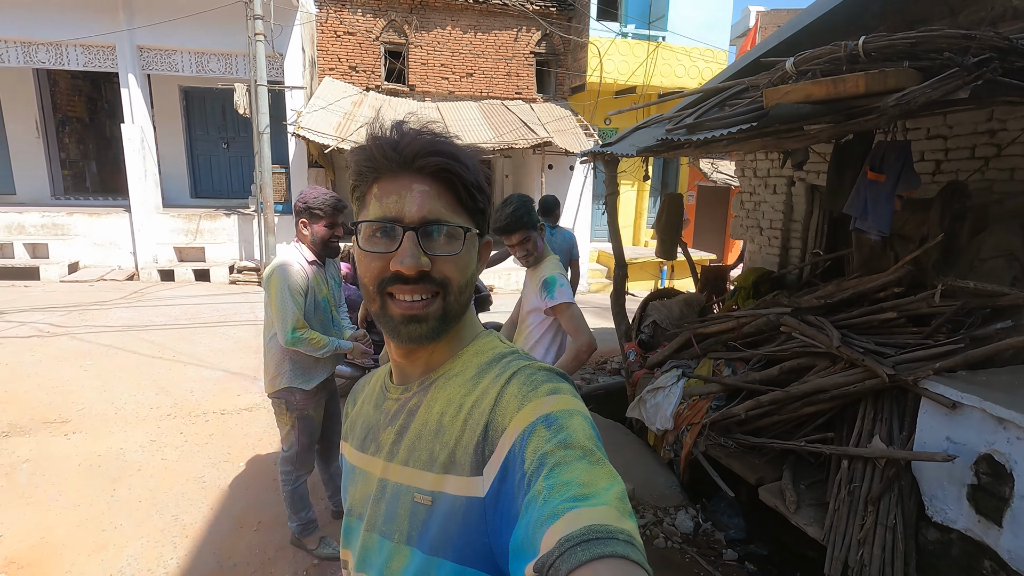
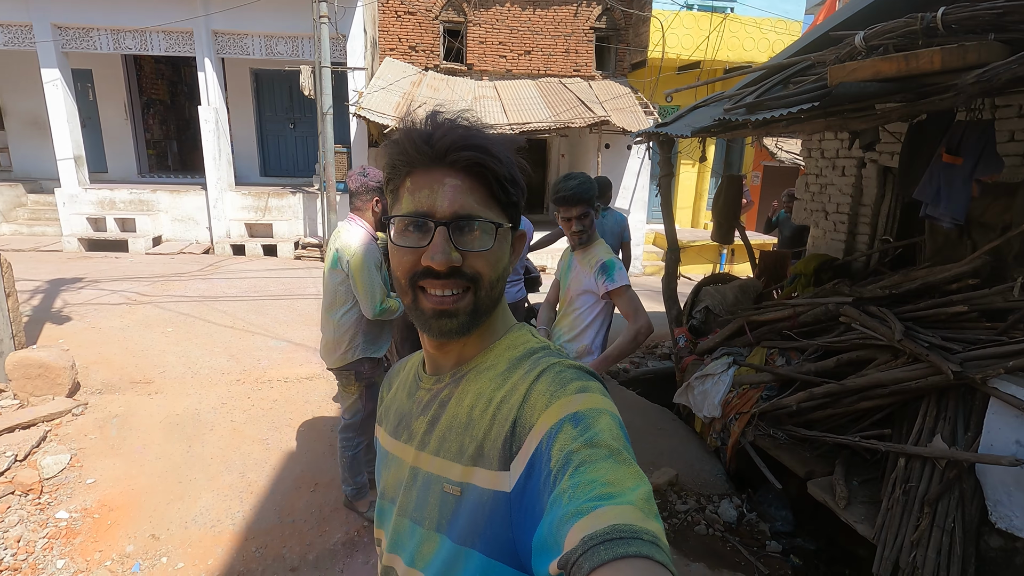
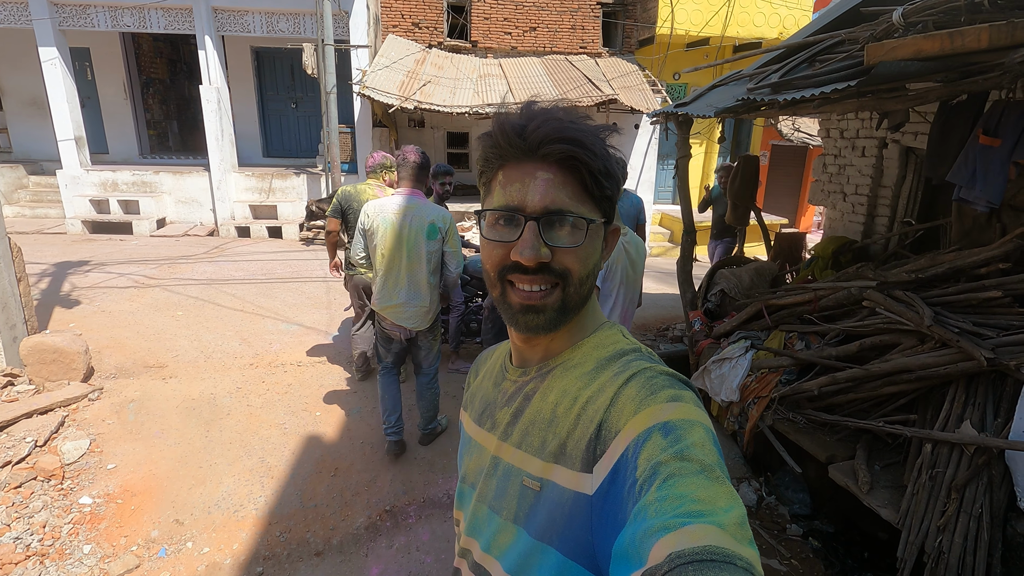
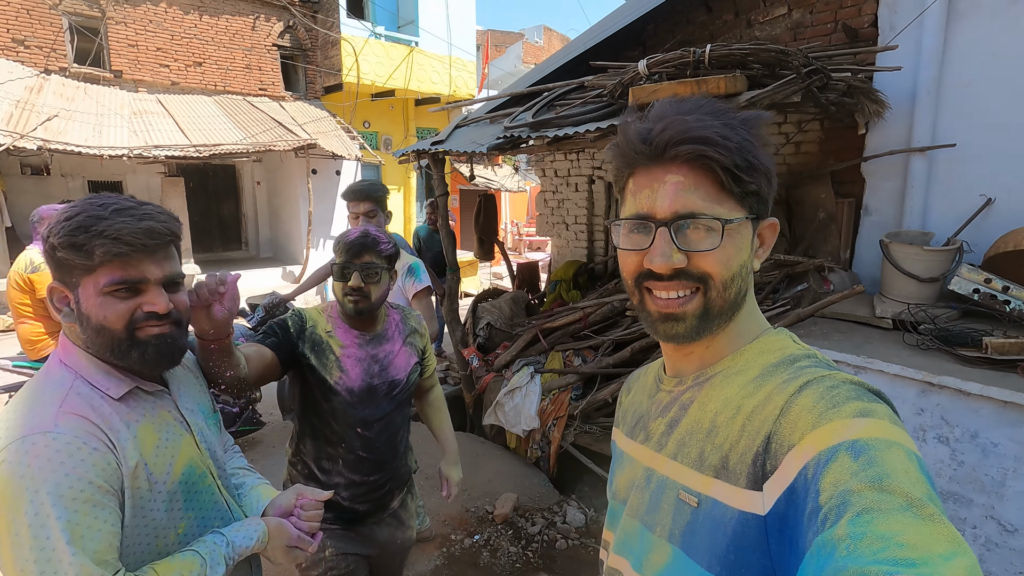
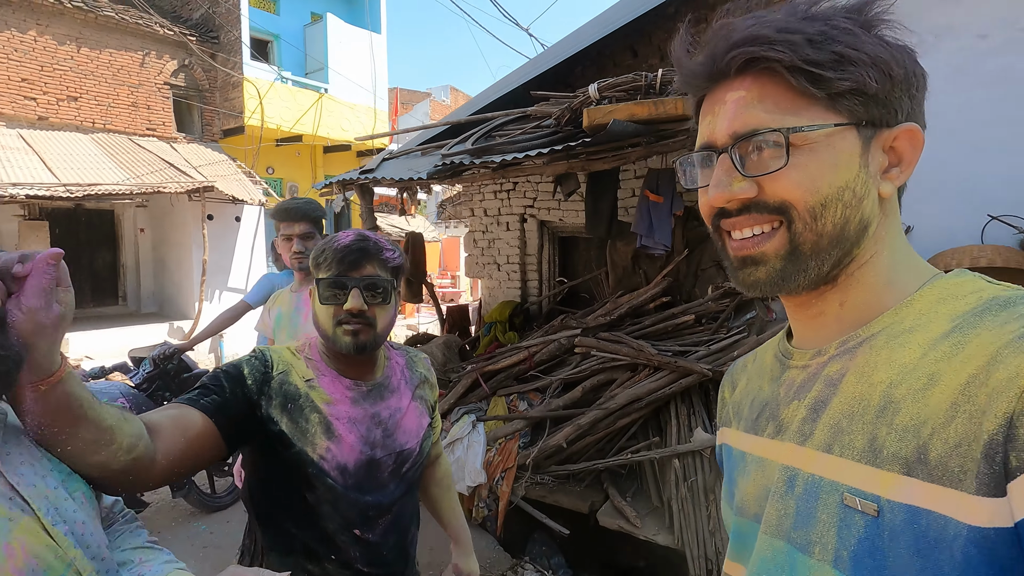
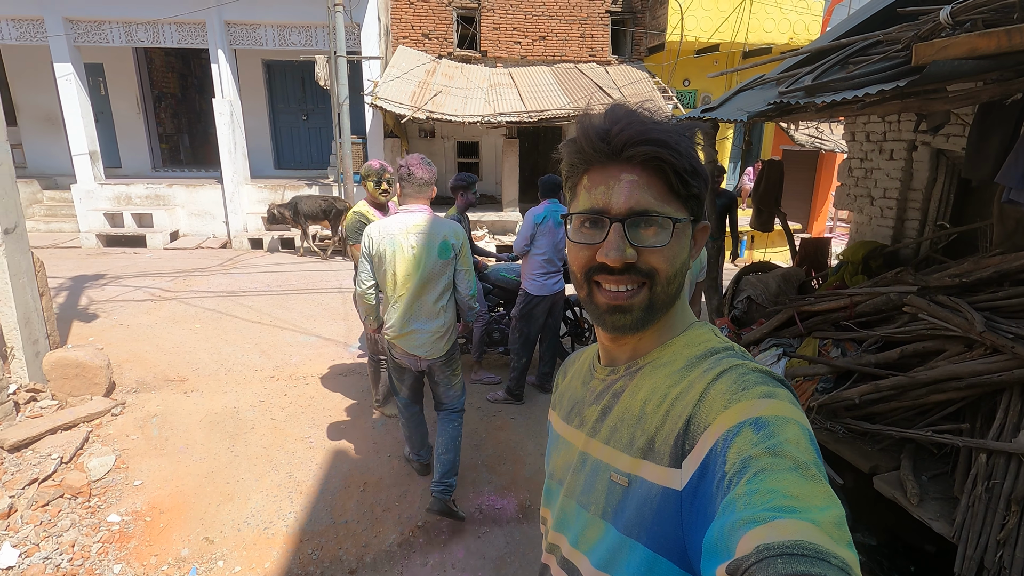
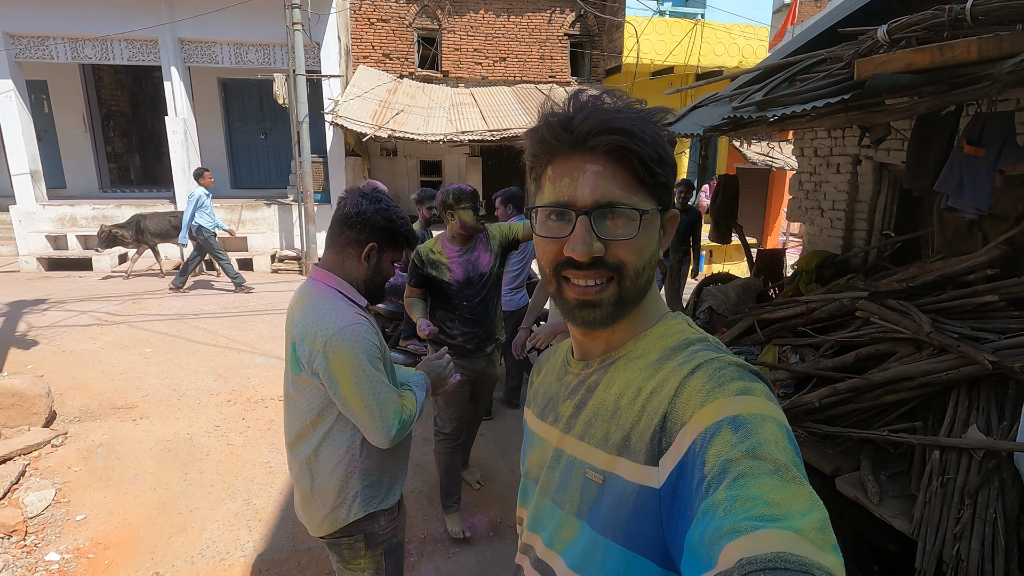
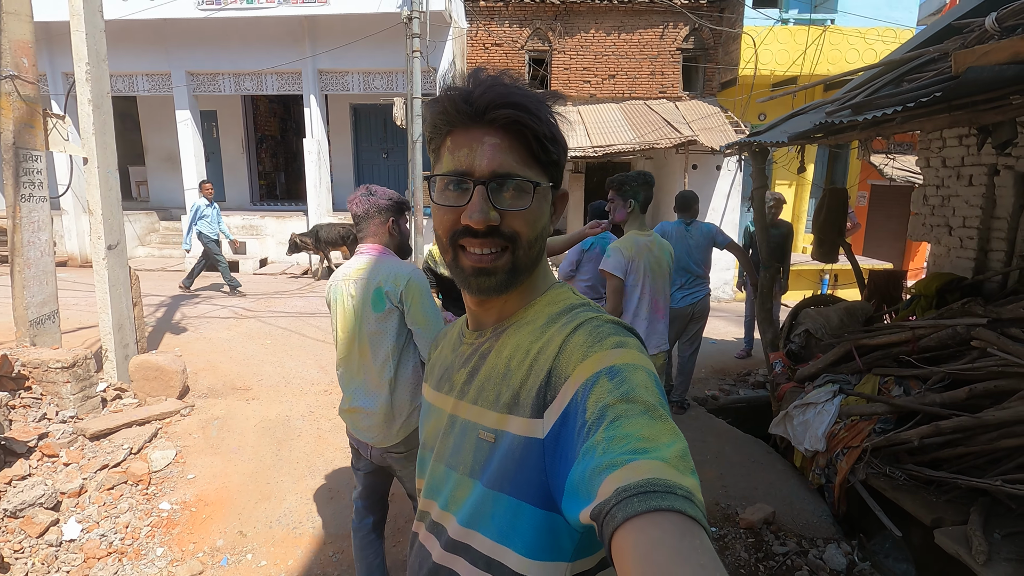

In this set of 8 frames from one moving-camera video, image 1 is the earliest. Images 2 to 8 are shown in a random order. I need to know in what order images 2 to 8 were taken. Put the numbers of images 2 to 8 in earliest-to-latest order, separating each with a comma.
2, 3, 6, 8, 7, 4, 5
